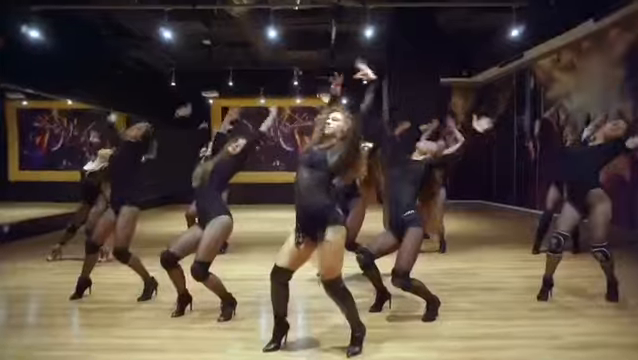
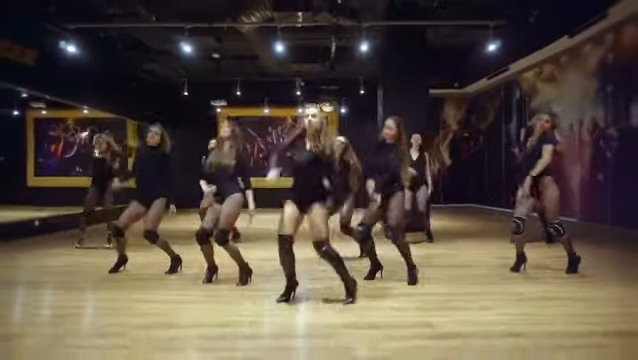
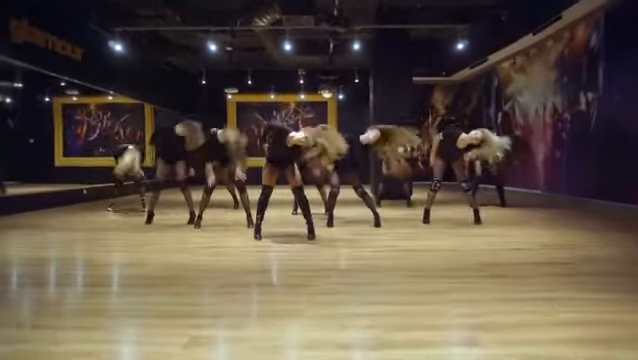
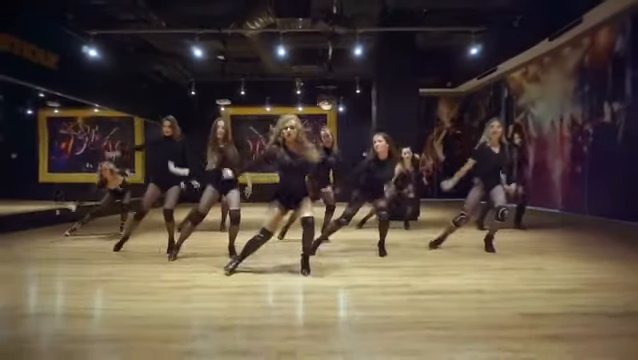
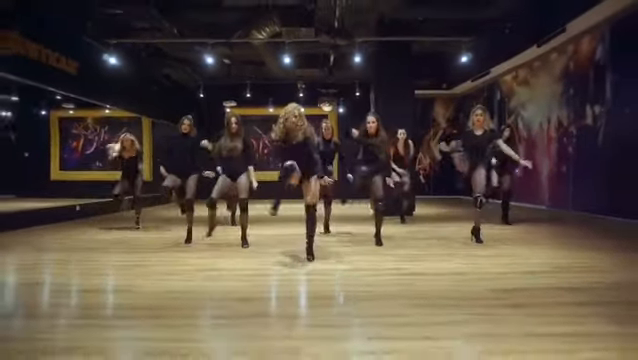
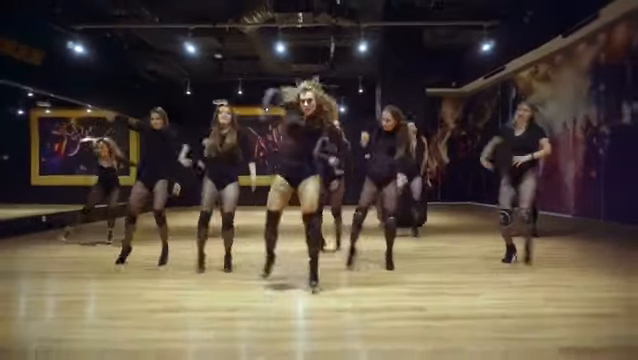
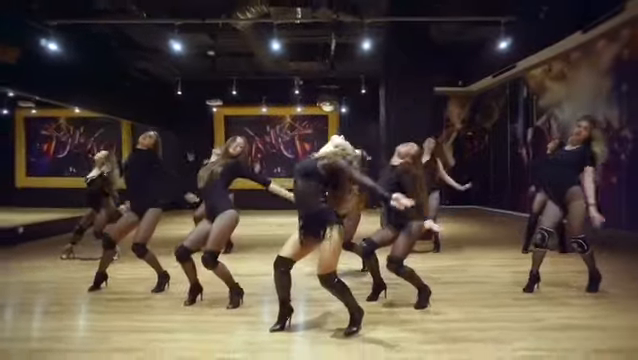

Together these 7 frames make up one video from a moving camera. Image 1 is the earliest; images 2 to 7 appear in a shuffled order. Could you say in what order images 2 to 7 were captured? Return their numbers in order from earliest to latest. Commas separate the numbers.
7, 2, 6, 4, 5, 3
